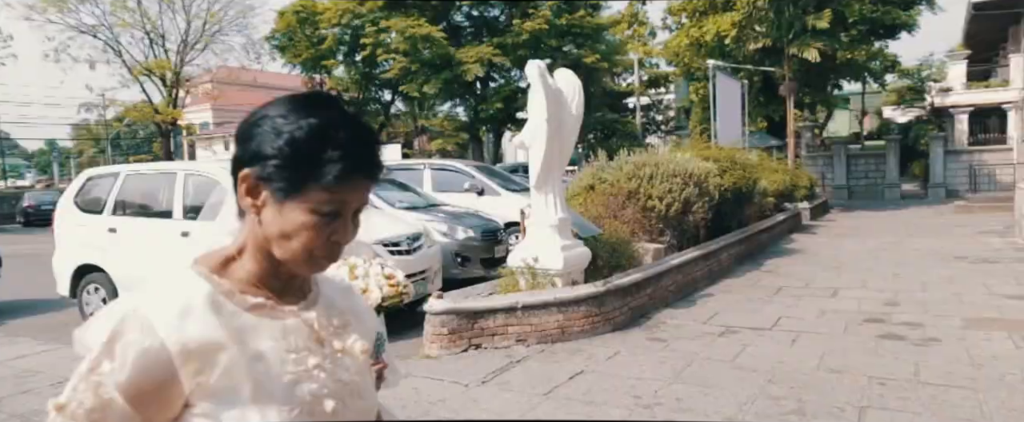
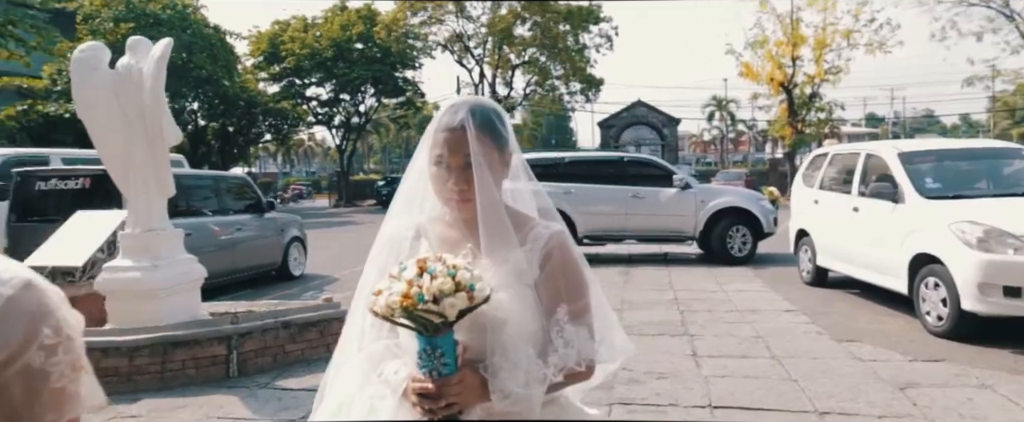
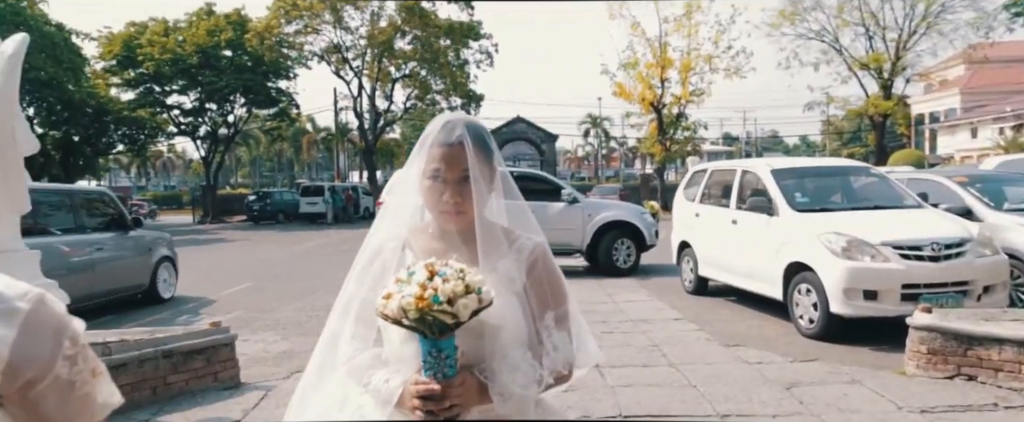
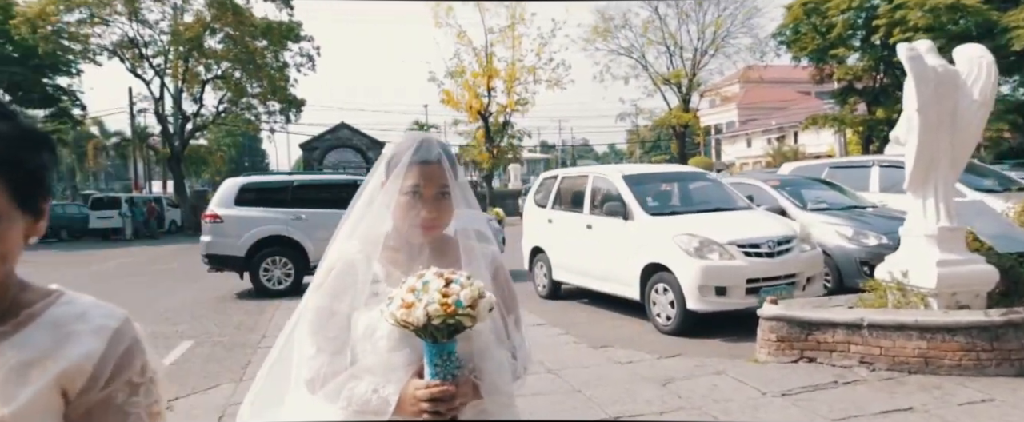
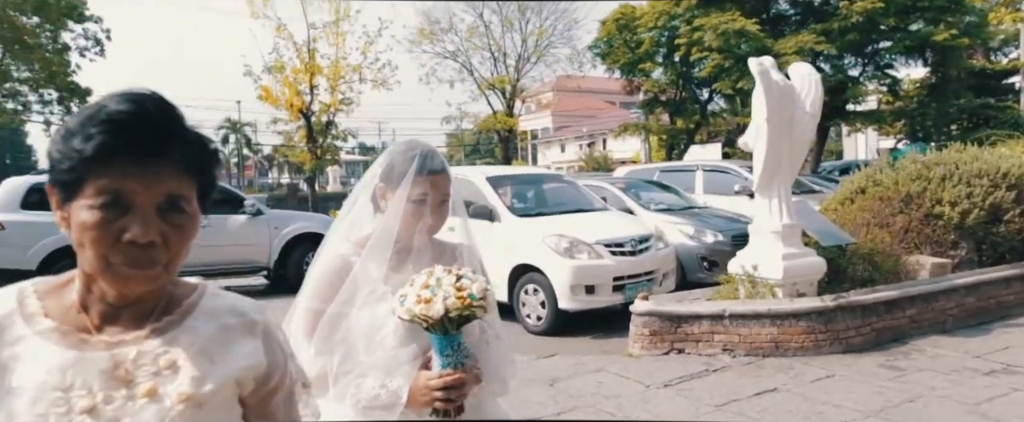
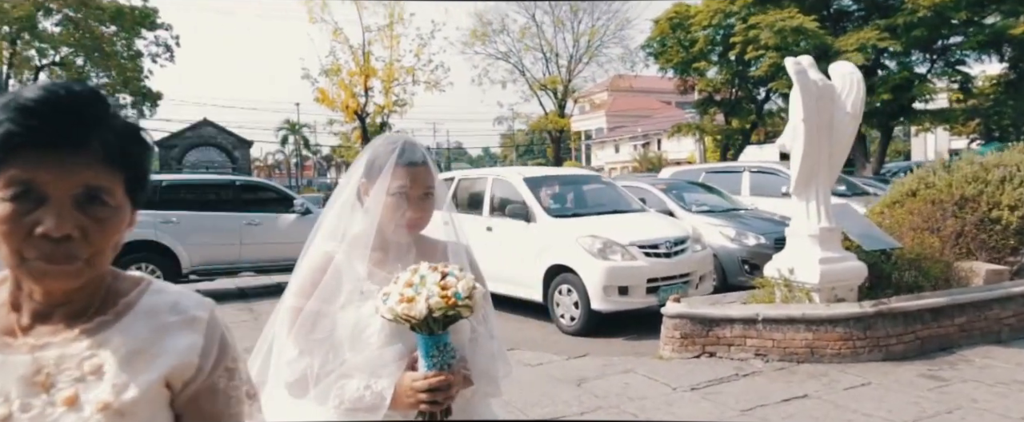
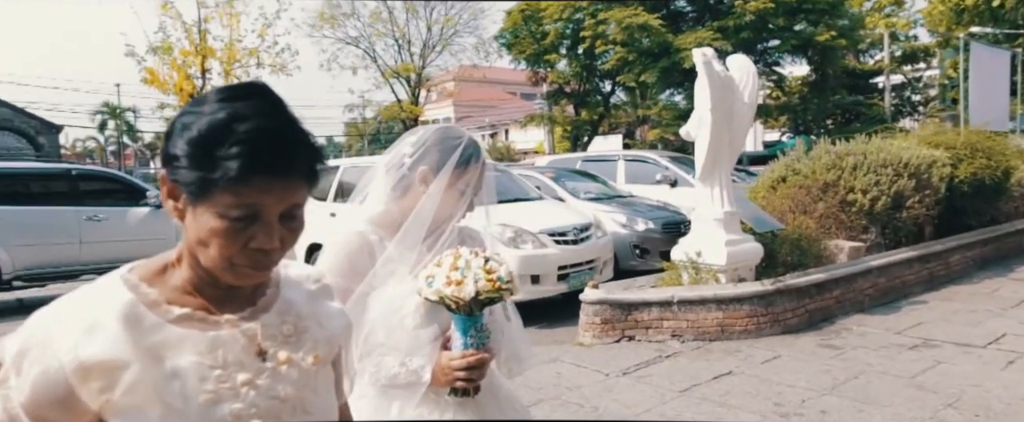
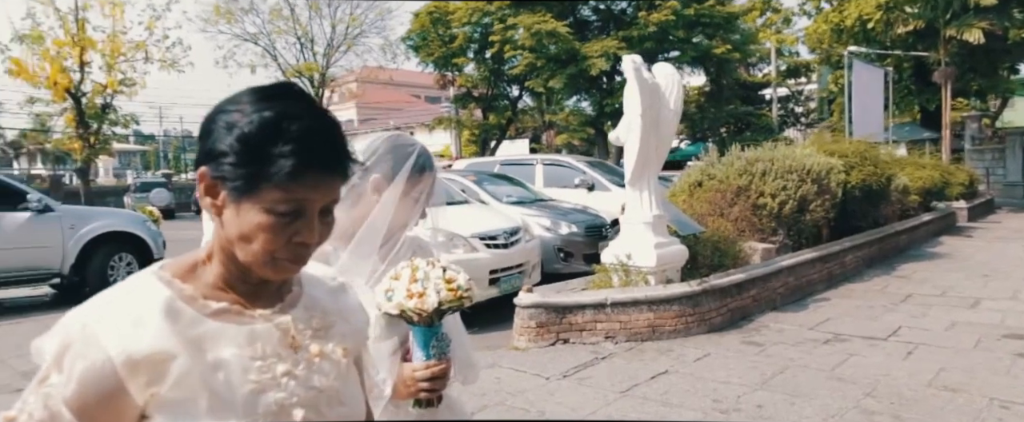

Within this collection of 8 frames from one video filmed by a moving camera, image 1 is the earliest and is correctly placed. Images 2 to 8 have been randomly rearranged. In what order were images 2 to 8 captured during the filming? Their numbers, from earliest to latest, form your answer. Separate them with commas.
8, 7, 5, 6, 4, 3, 2
